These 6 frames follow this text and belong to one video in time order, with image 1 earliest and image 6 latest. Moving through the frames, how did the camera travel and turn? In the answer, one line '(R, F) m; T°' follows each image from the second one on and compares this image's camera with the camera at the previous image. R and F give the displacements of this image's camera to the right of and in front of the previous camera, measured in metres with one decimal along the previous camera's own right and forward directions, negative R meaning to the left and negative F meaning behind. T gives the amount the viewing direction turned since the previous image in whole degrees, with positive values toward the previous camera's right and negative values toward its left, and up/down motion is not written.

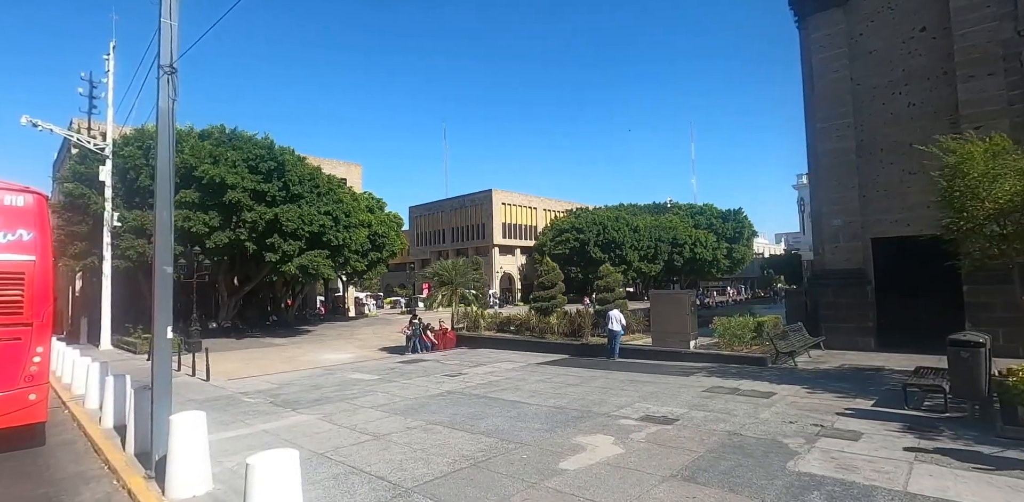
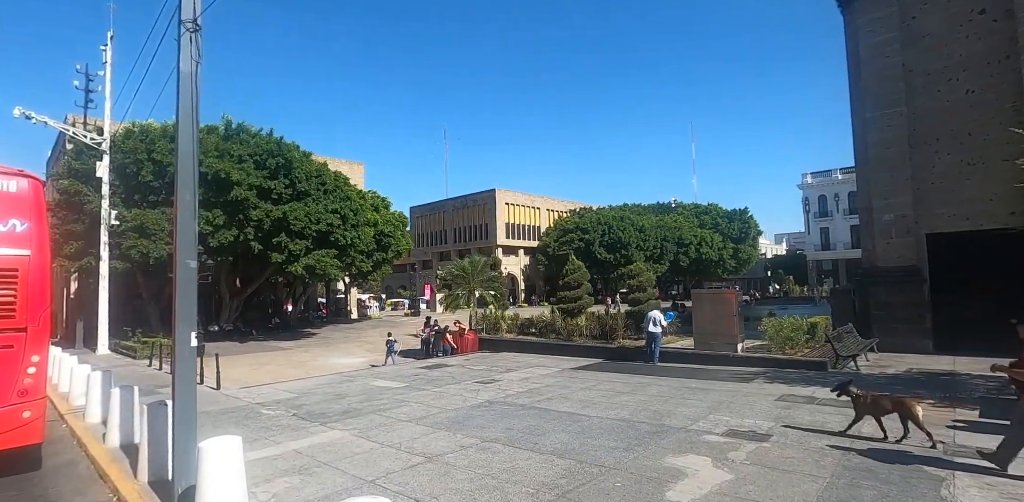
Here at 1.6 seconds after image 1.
(-0.9, +1.1) m; 0°
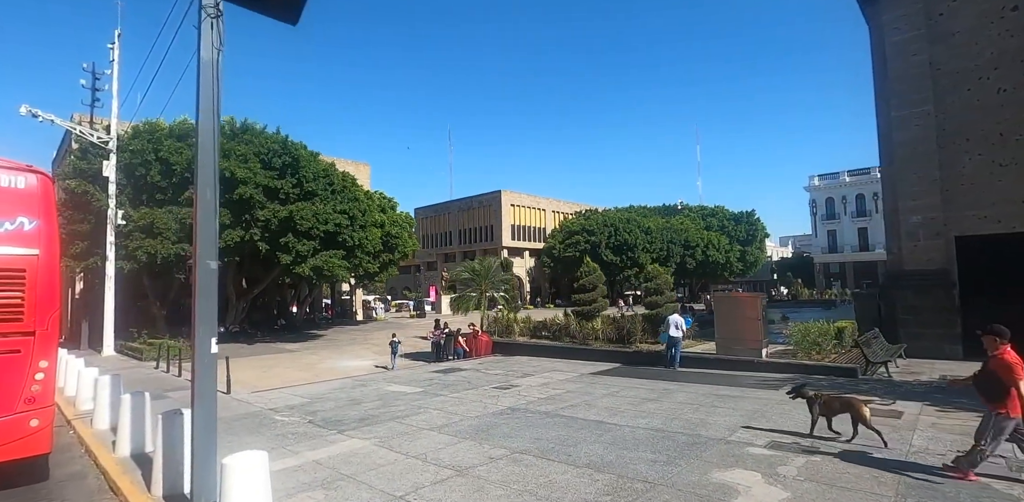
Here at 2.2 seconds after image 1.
(-0.4, +0.4) m; 0°
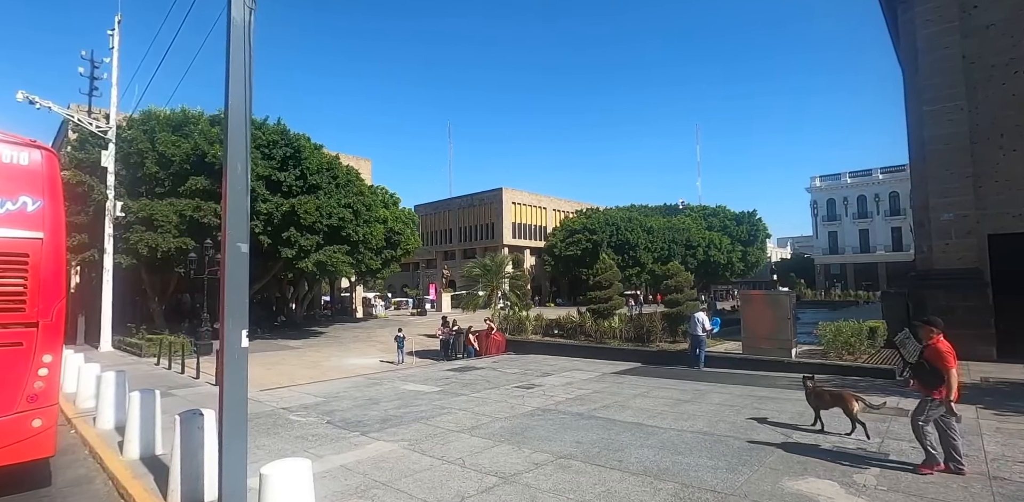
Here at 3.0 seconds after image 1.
(-0.6, +0.5) m; 0°
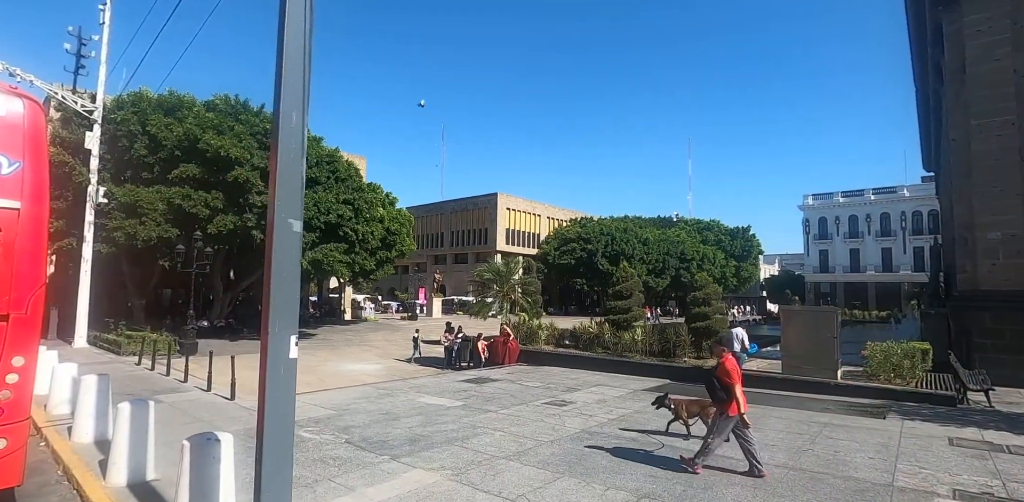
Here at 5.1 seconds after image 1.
(-0.9, +1.1) m; +2°
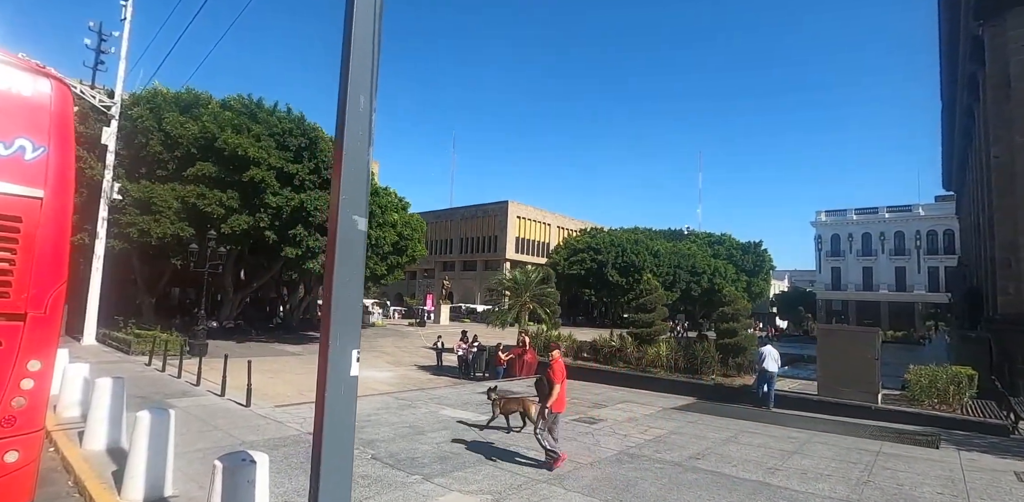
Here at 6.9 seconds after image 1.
(-0.5, +0.4) m; -1°
